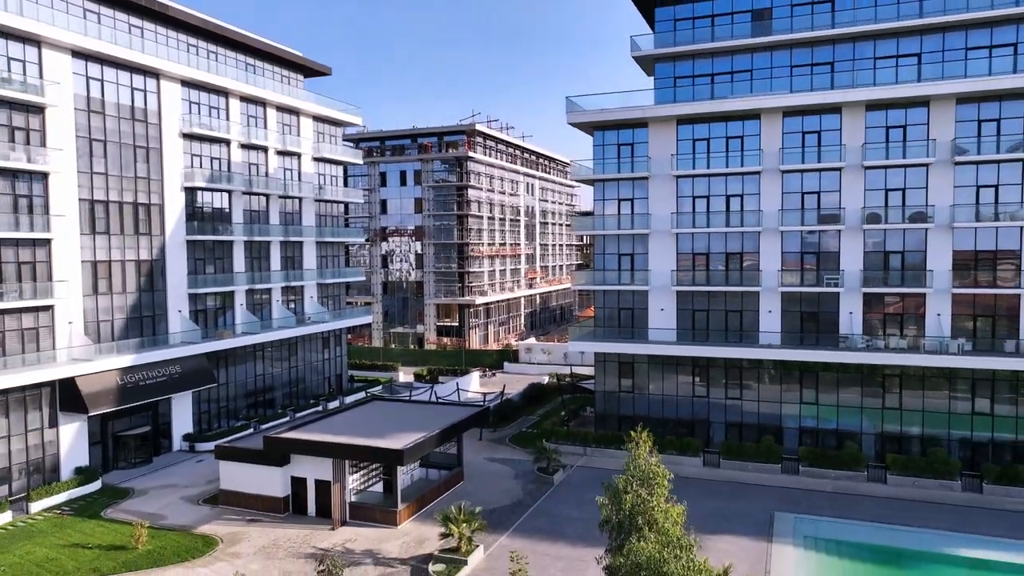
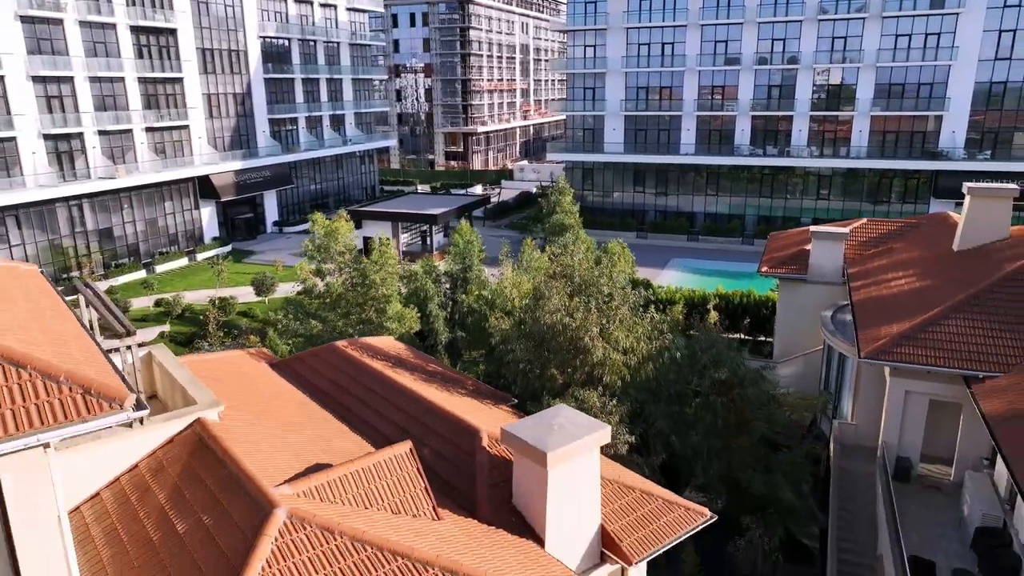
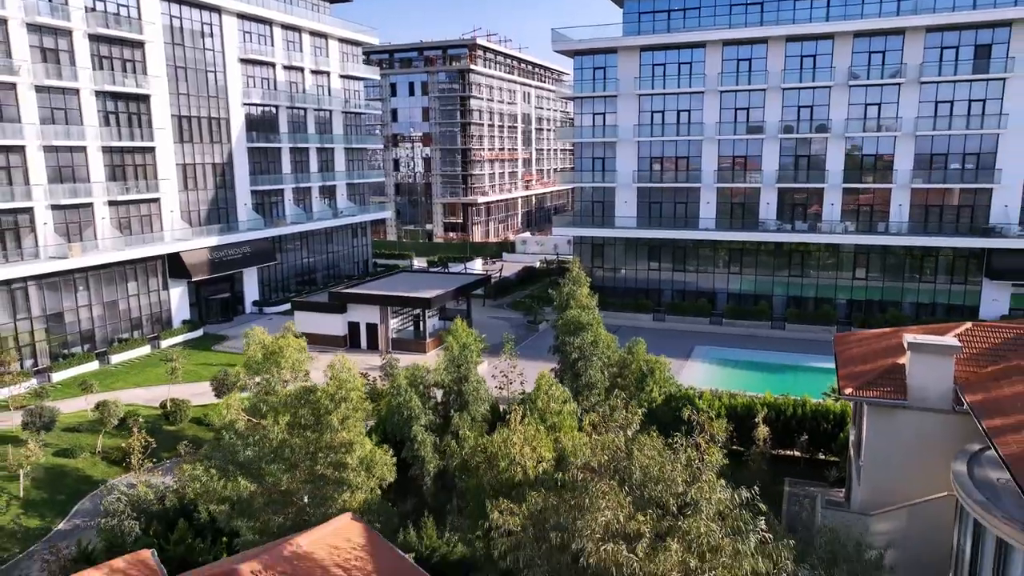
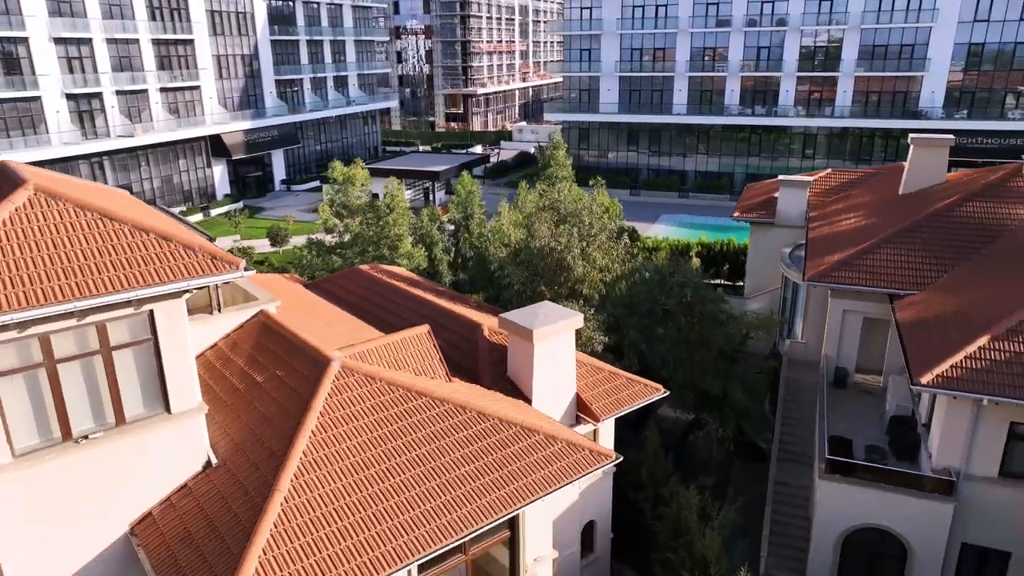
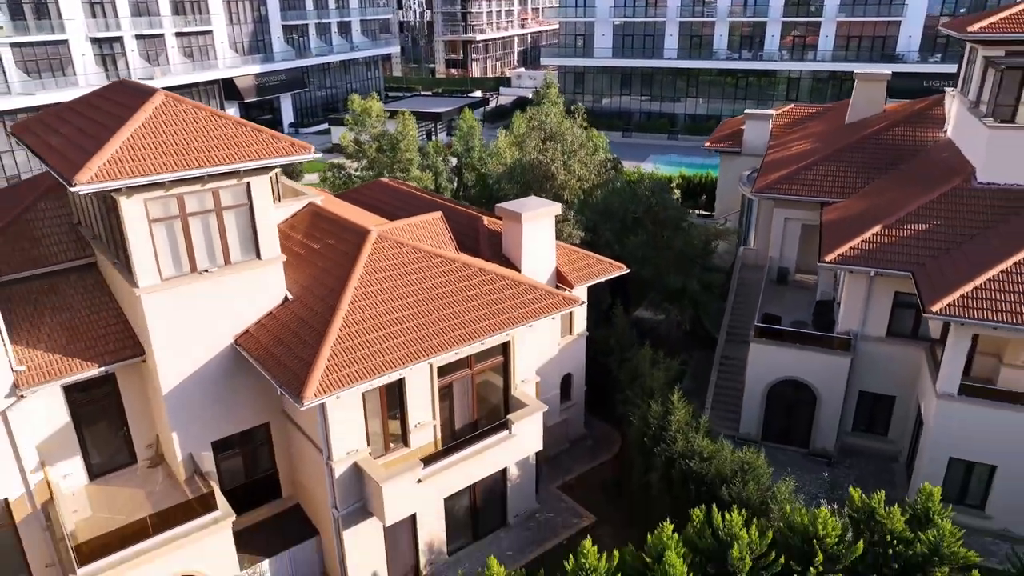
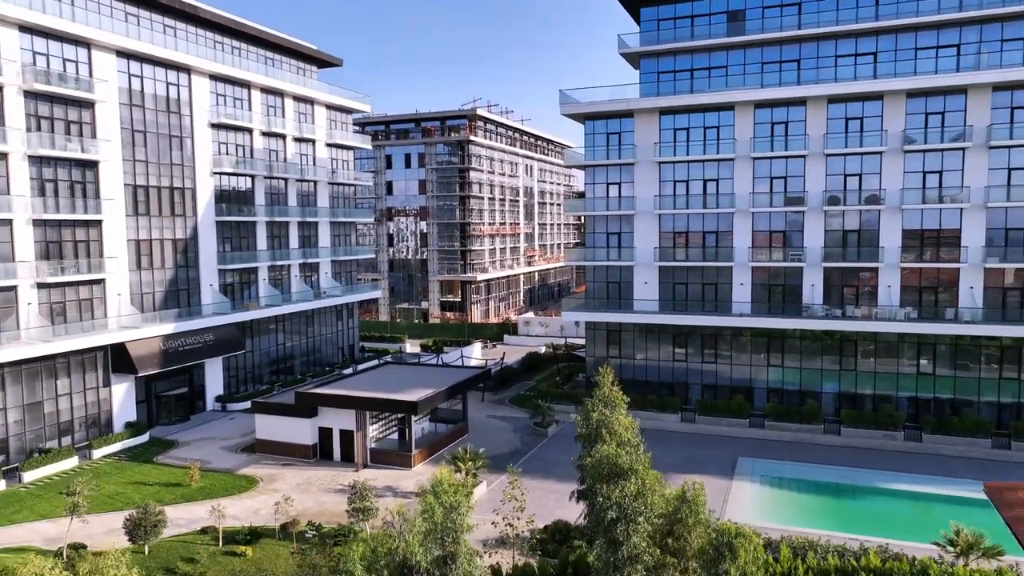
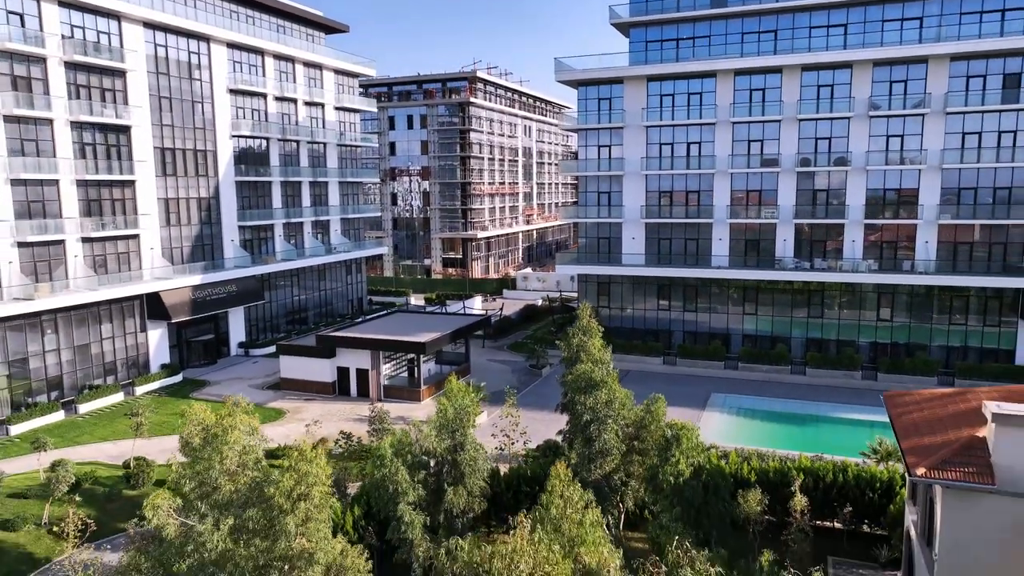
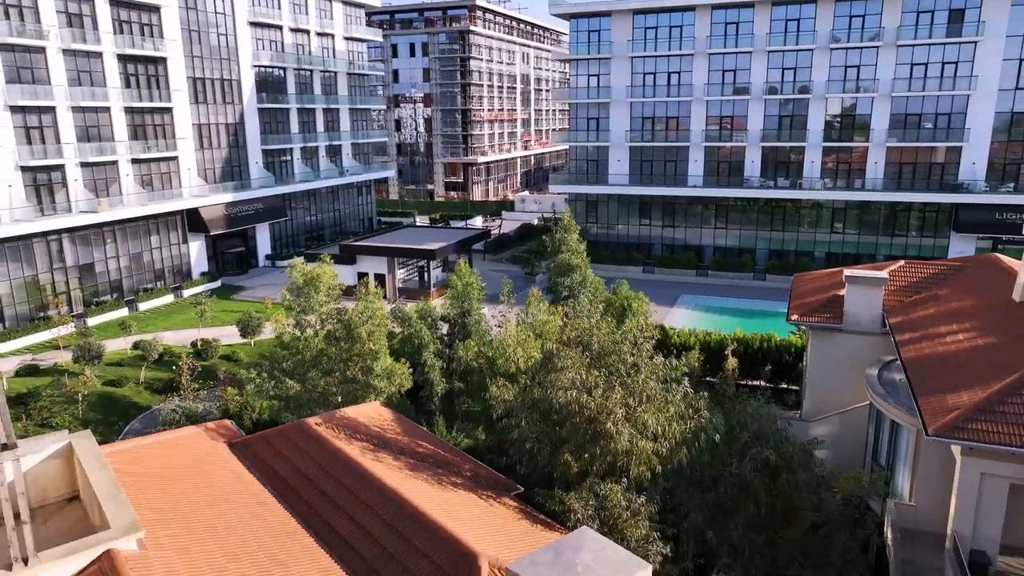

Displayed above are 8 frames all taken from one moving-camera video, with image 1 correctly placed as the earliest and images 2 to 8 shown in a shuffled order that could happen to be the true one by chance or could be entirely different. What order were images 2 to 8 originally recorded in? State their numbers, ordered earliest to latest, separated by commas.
6, 7, 3, 8, 2, 4, 5
